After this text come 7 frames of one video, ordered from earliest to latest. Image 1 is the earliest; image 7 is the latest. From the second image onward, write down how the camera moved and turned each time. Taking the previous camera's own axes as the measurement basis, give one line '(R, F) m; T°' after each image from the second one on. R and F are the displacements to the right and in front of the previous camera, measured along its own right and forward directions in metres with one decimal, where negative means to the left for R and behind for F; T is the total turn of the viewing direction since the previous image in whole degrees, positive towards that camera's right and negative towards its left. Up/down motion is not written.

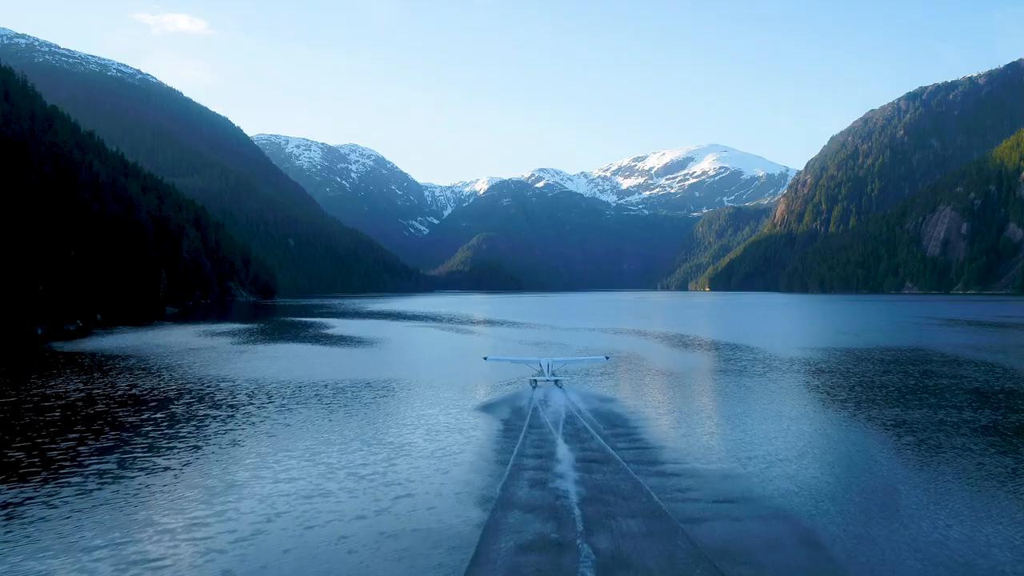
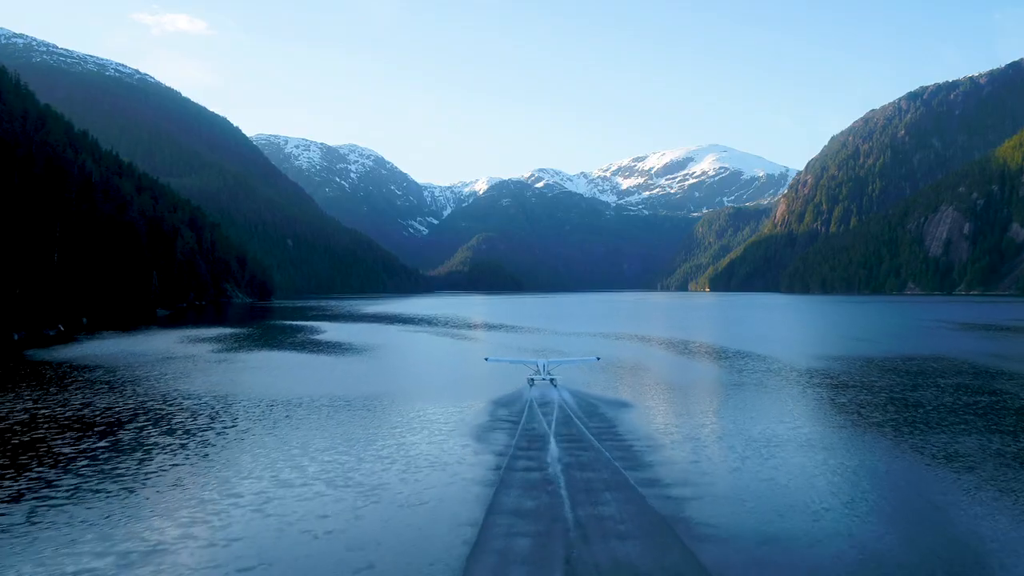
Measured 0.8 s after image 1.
(+0.2, +2.3) m; 0°
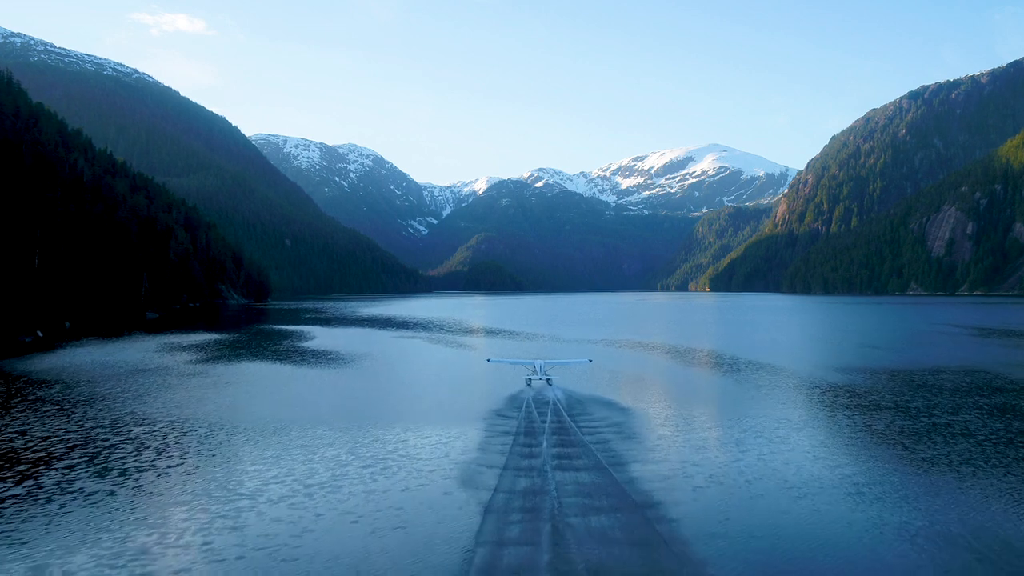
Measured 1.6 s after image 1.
(+0.2, +2.5) m; 0°
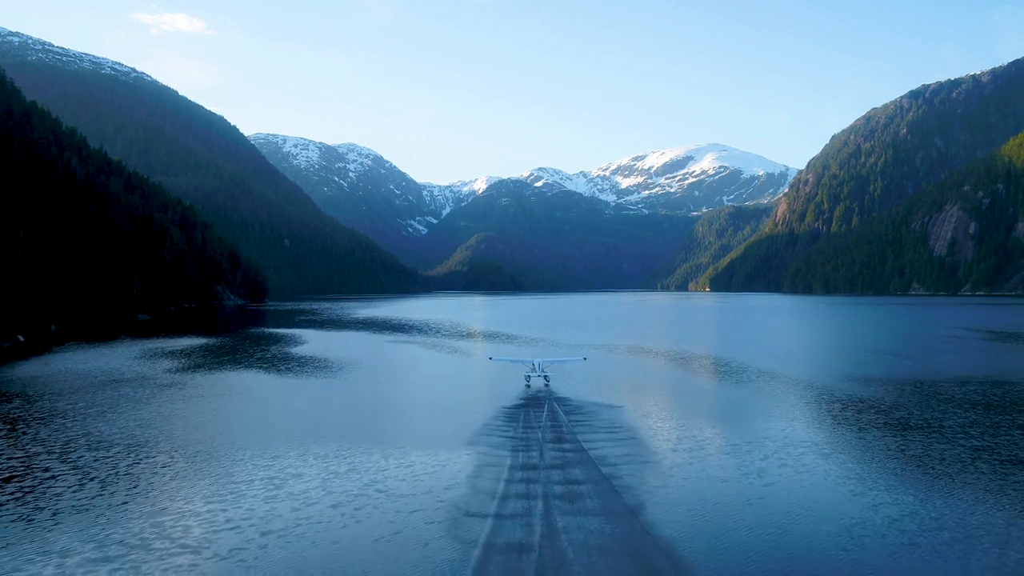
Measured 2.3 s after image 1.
(+0.1, +2.0) m; 0°
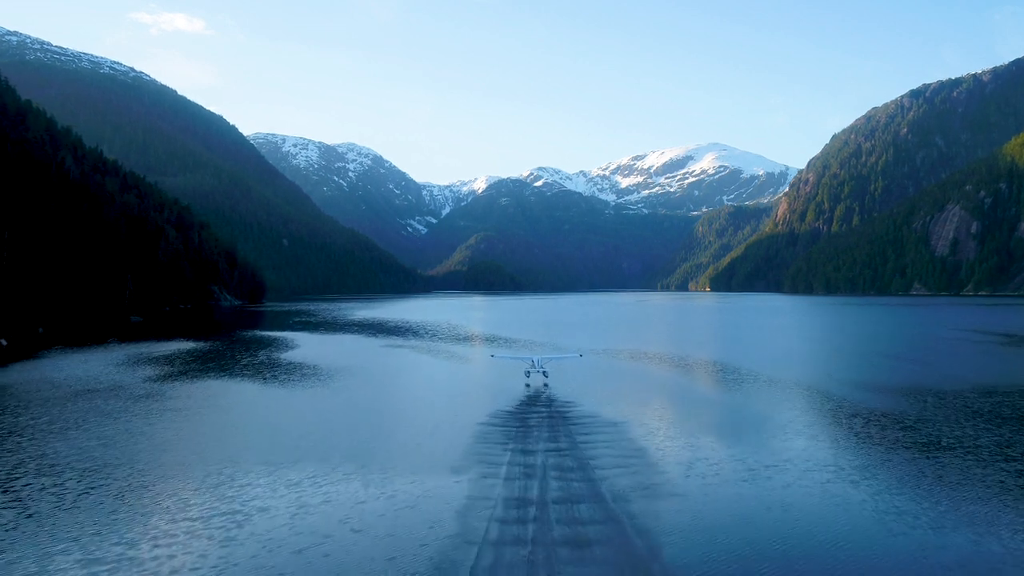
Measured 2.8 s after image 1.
(+0.1, +1.7) m; 0°
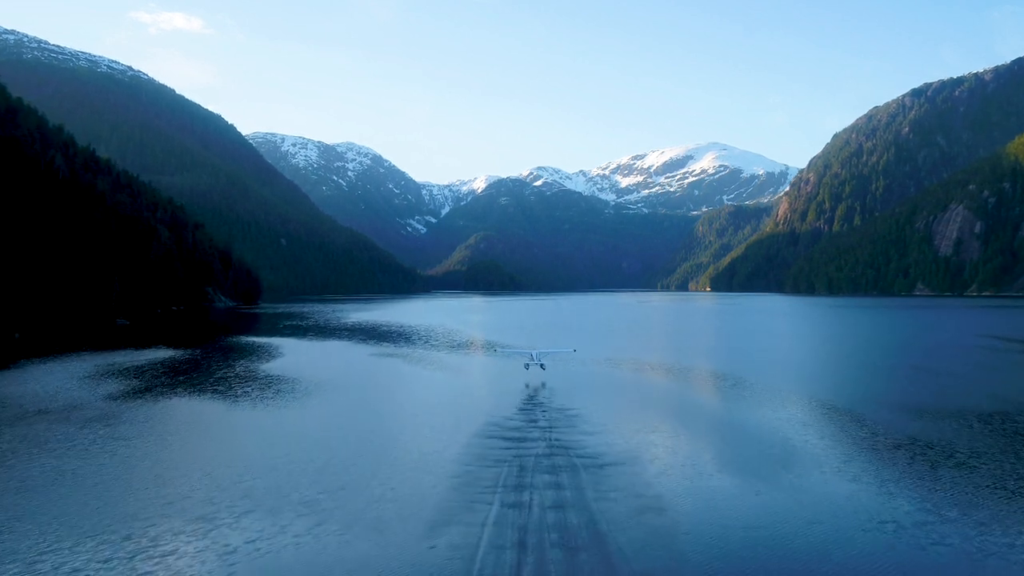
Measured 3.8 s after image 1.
(+0.2, +2.9) m; 0°
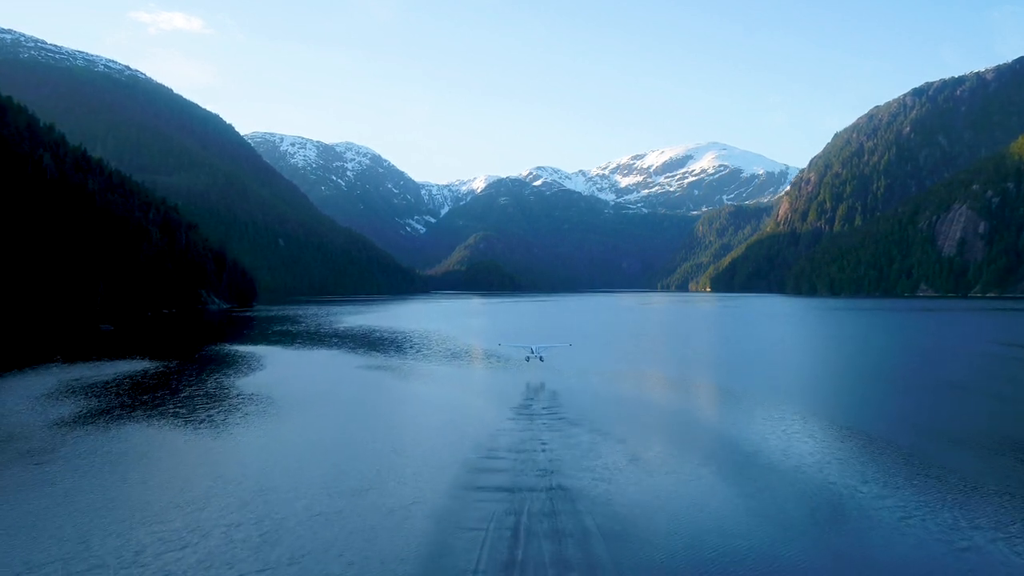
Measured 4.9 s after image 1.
(+0.3, +3.1) m; 0°
